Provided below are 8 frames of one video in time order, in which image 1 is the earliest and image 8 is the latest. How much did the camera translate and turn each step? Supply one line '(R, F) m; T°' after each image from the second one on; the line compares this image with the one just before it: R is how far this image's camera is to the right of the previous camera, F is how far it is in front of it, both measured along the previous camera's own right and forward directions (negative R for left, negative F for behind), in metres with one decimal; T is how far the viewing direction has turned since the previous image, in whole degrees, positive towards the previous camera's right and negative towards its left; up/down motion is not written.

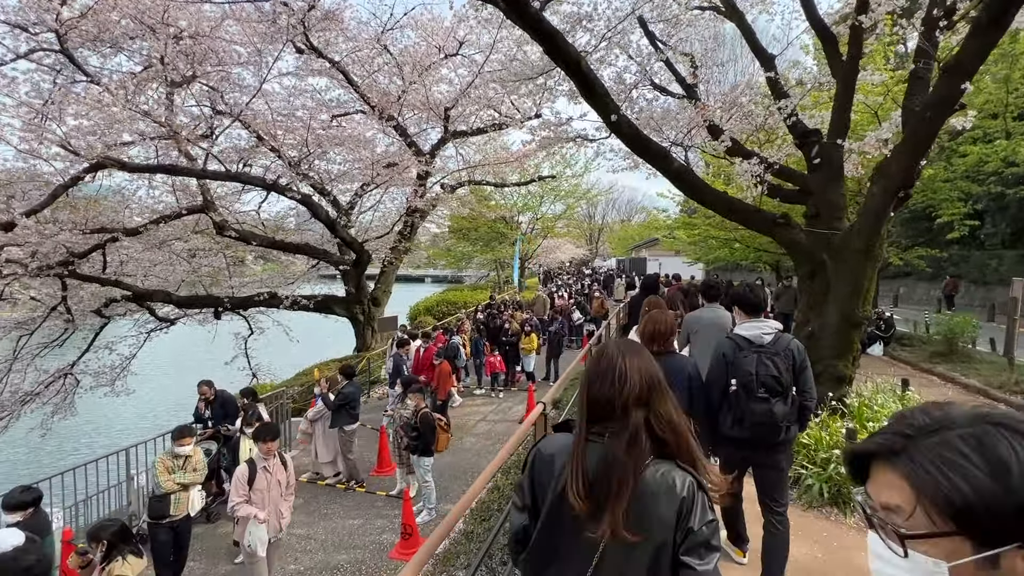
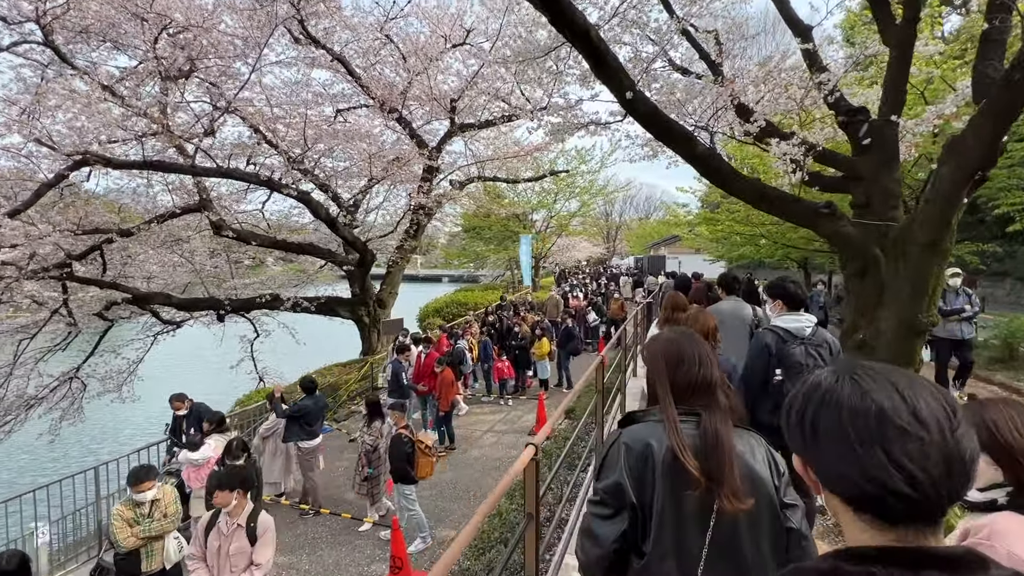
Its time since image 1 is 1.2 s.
(+0.1, +0.6) m; -2°
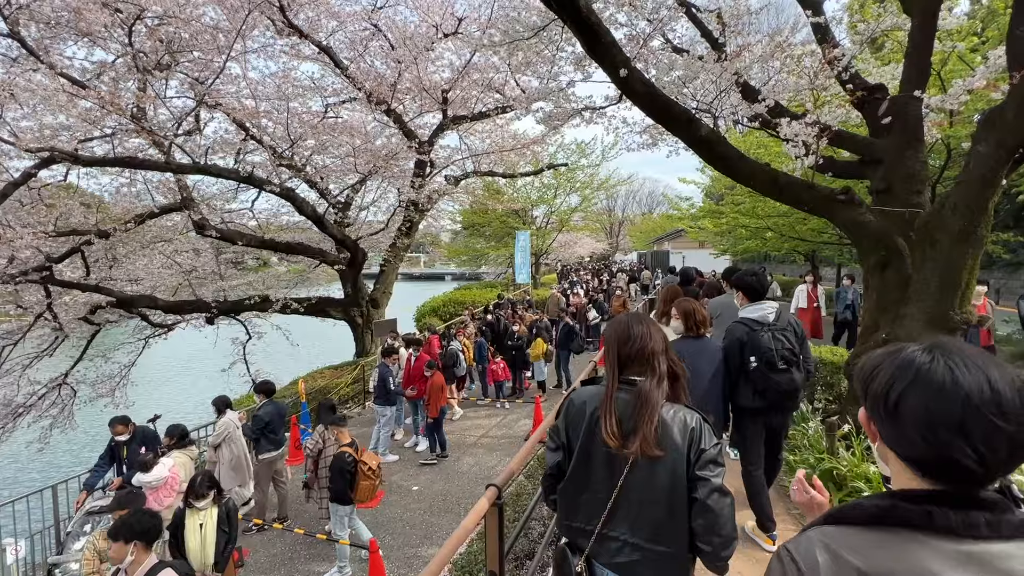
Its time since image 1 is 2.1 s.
(+0.2, +0.4) m; -1°
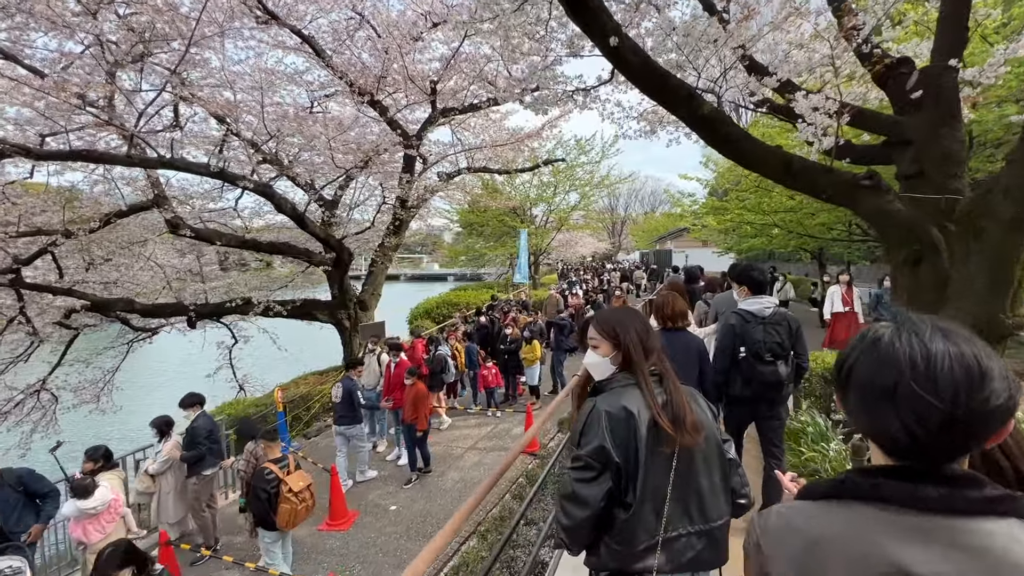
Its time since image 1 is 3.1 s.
(+0.2, +0.5) m; 0°
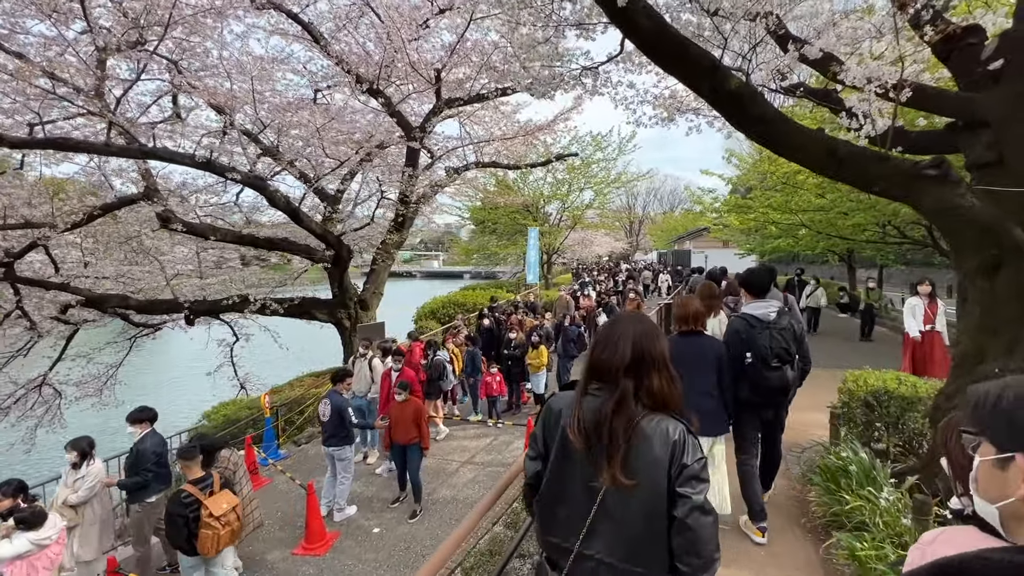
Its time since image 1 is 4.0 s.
(+0.2, +0.5) m; -2°
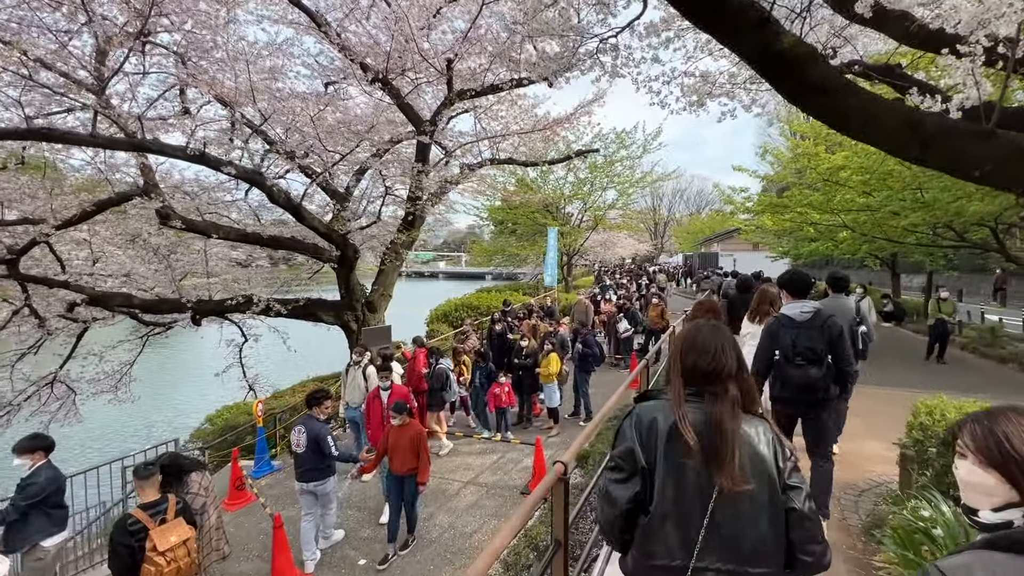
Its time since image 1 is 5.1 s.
(+0.2, +0.6) m; -3°
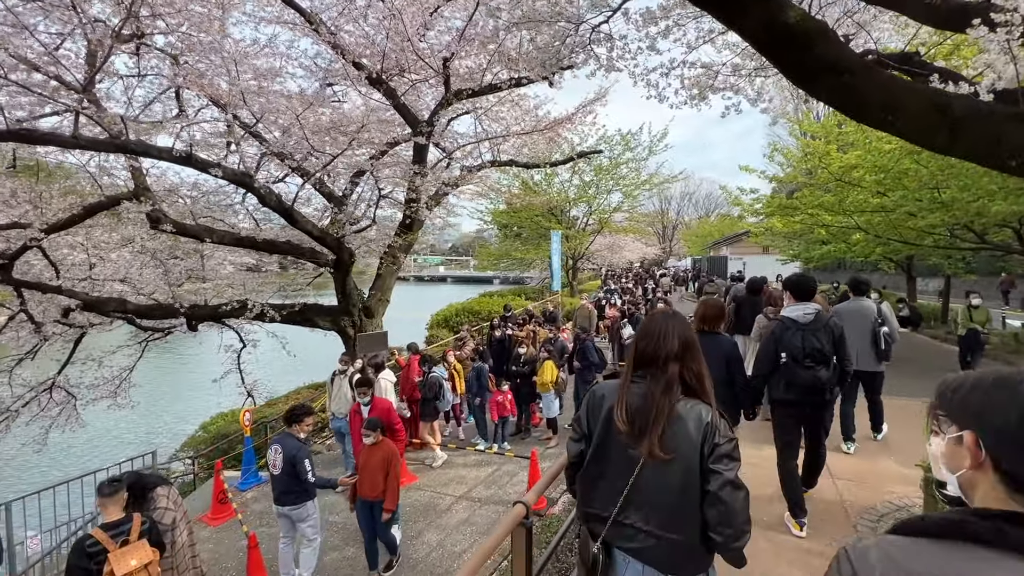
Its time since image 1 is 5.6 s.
(+0.2, +0.3) m; -1°
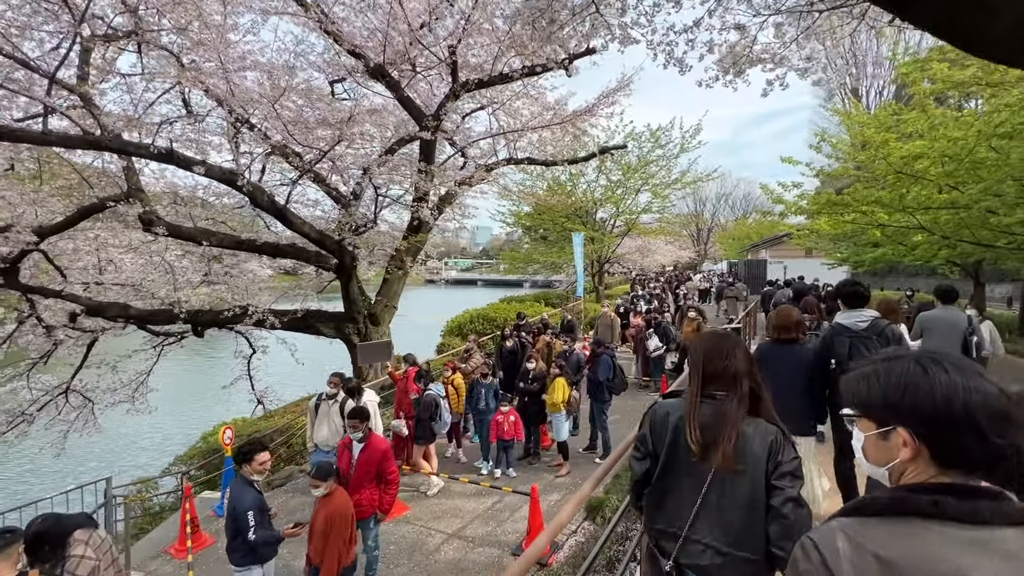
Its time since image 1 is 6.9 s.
(+0.3, +0.7) m; -4°
